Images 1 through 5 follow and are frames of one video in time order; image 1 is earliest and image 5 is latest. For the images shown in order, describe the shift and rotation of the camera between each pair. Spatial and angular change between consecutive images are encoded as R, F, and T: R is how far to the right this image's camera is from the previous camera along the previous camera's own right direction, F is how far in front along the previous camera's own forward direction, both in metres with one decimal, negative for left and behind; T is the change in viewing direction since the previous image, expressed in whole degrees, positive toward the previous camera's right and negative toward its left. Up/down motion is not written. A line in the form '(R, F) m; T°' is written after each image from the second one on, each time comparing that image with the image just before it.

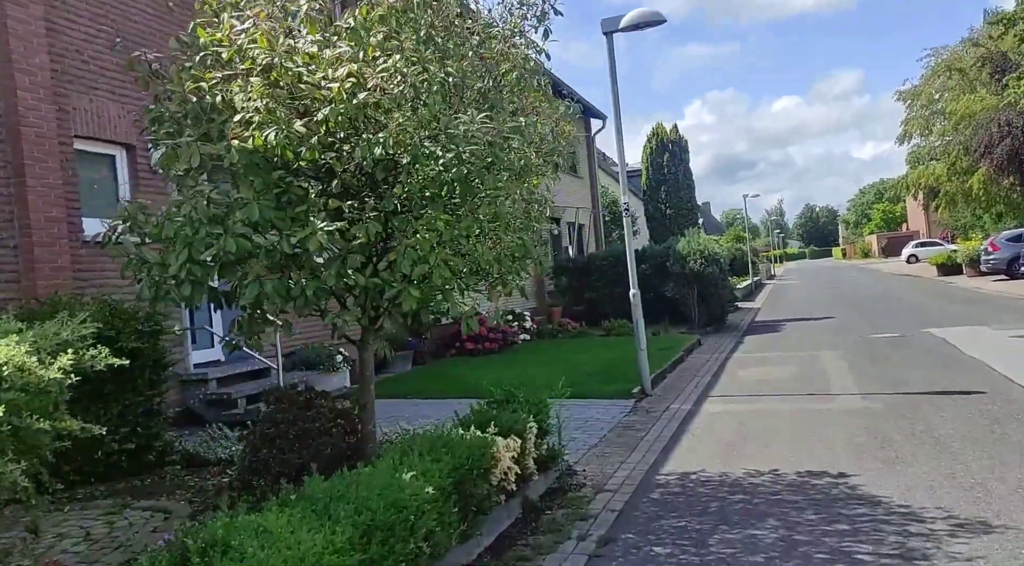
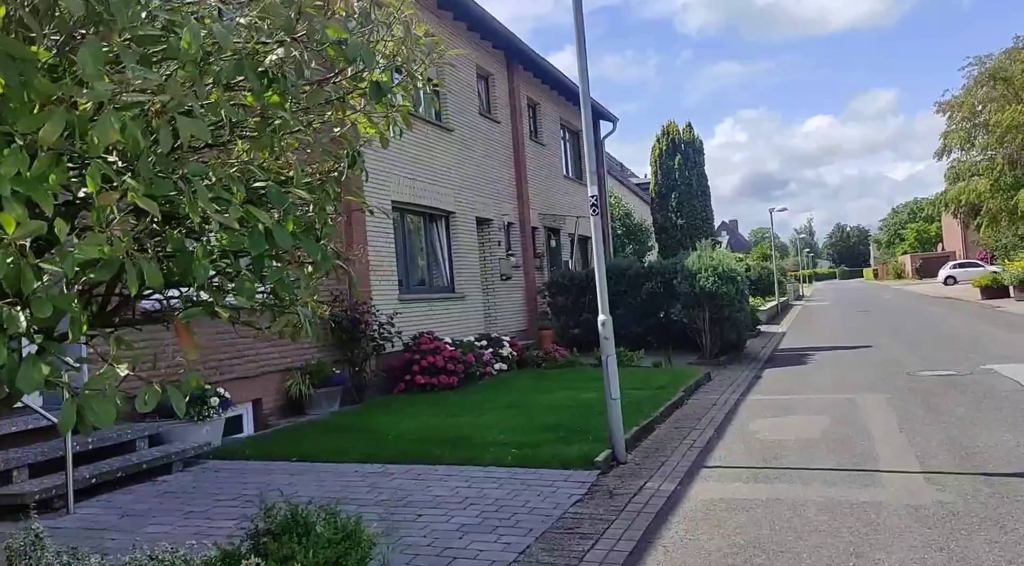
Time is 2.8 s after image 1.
(+0.9, +2.7) m; -2°
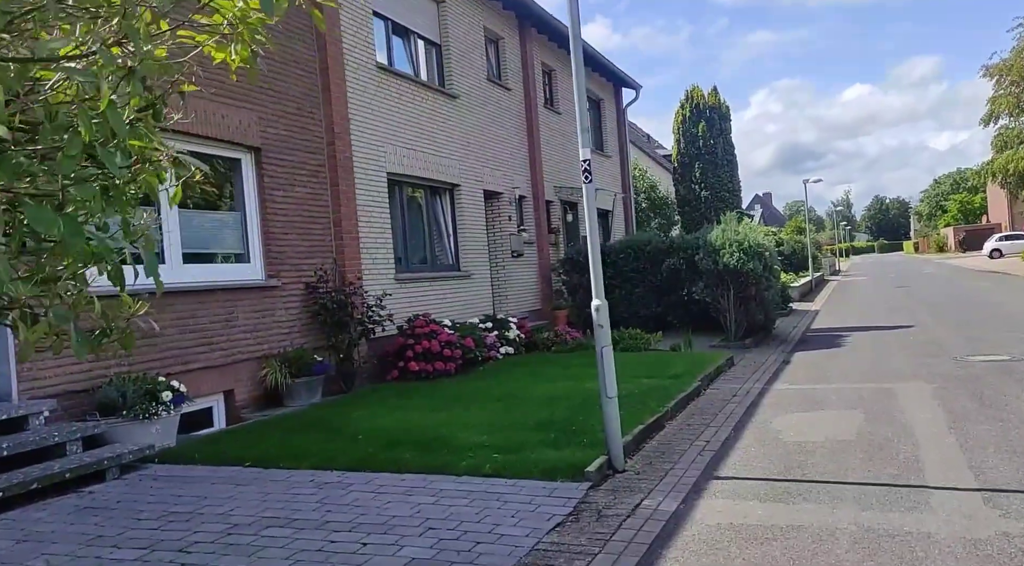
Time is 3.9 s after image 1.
(+0.4, +1.0) m; -2°
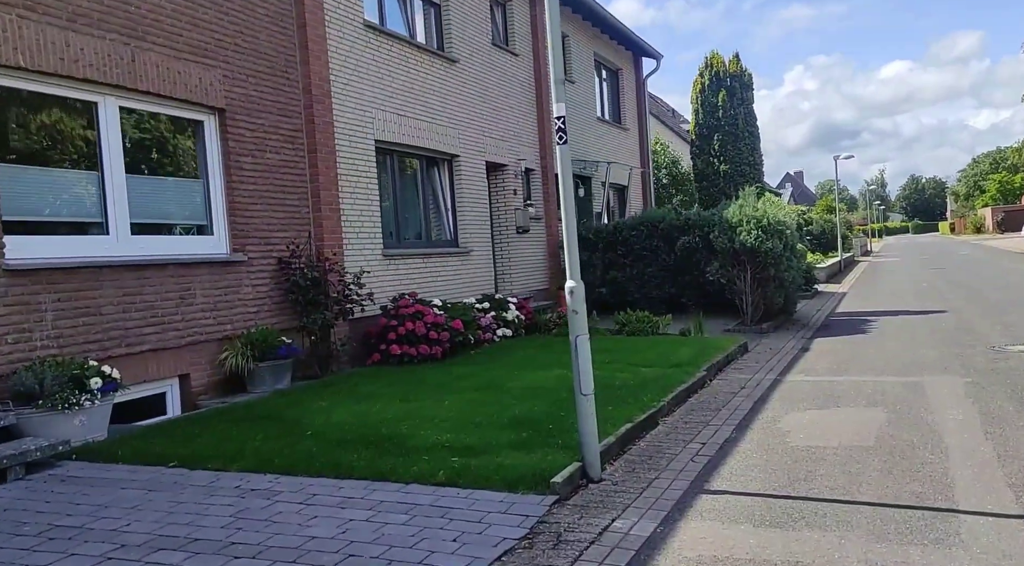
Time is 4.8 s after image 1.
(+0.4, +0.9) m; -2°
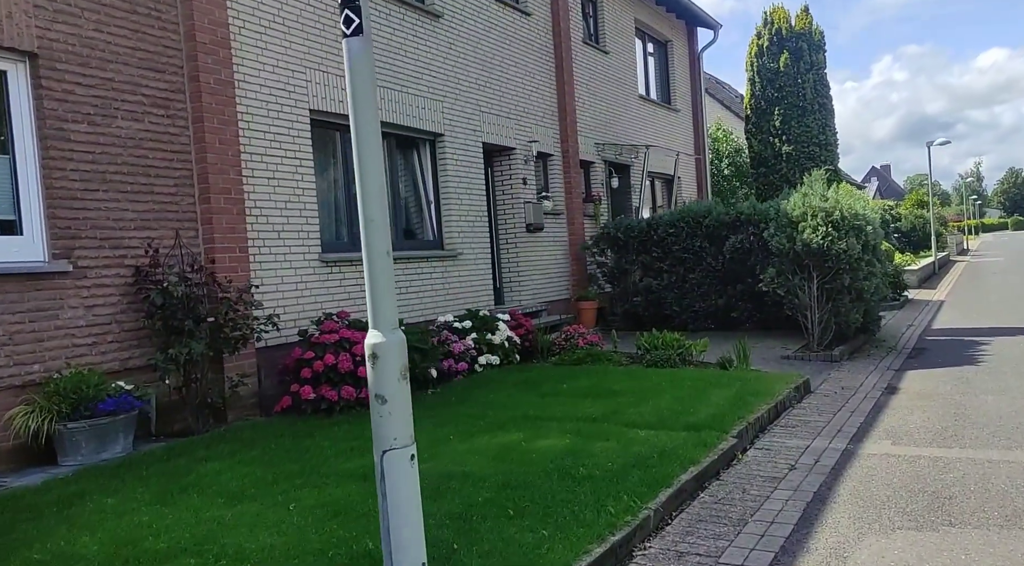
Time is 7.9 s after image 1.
(+1.0, +2.9) m; -5°
